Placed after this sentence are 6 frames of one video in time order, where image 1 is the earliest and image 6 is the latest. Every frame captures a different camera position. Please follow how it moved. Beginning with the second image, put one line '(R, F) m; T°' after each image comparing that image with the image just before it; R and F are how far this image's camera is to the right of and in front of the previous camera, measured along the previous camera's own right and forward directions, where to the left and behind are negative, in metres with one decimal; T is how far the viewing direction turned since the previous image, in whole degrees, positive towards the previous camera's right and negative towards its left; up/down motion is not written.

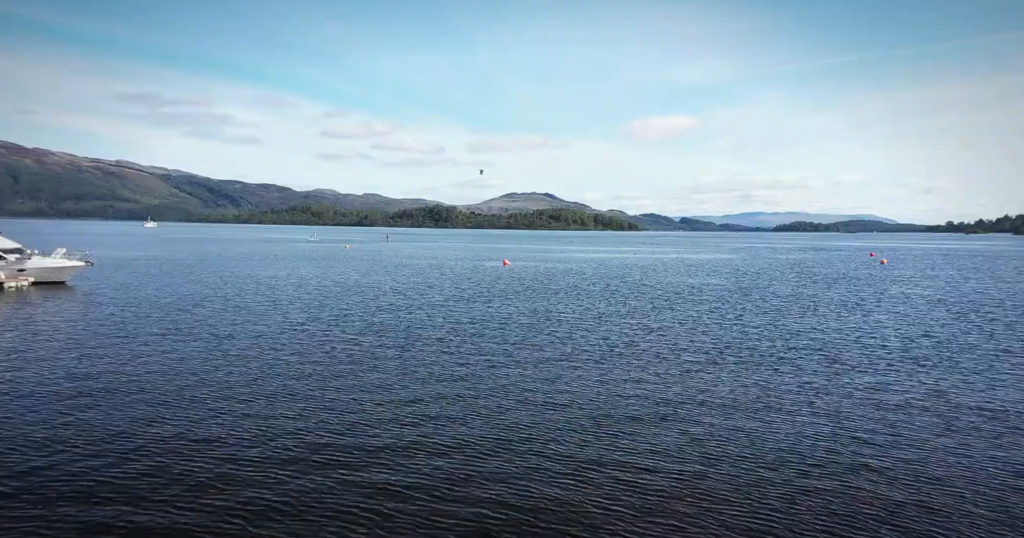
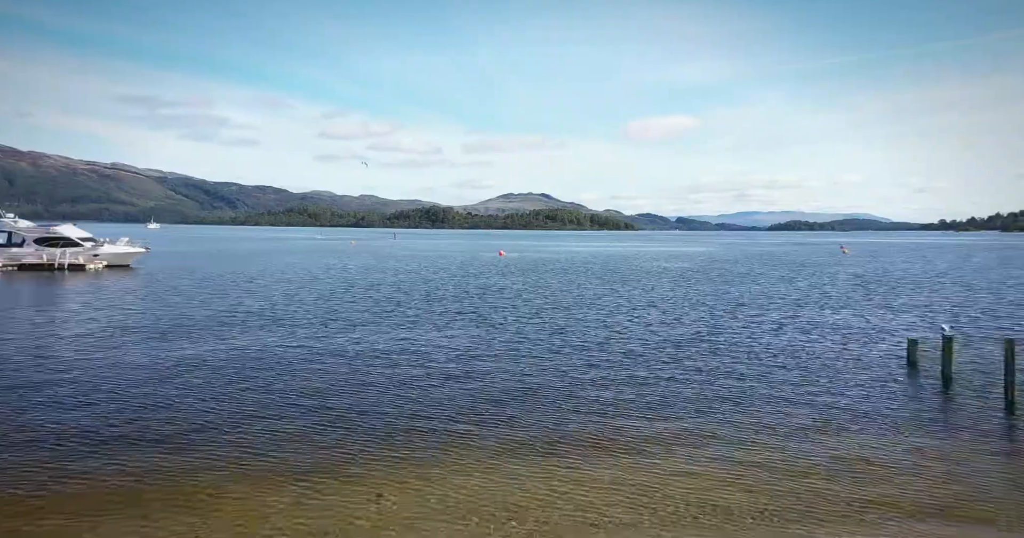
(+0.3, -9.0) m; 0°
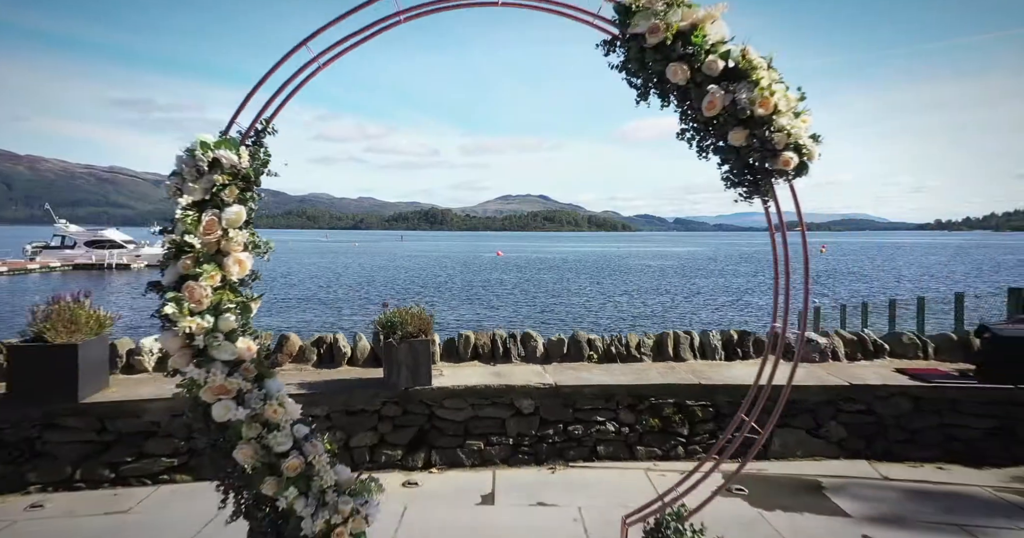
(+0.2, -6.6) m; 0°
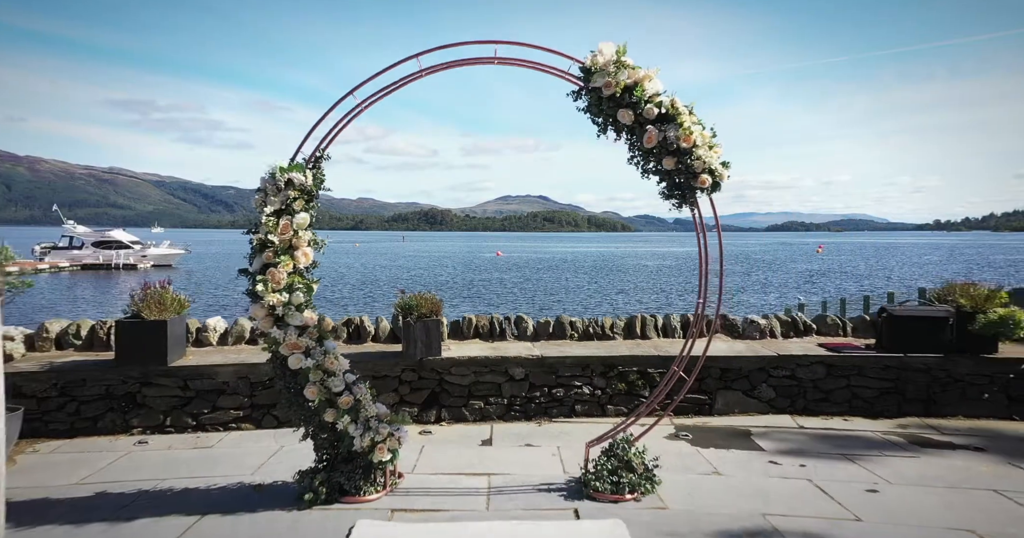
(0.0, -1.1) m; 0°
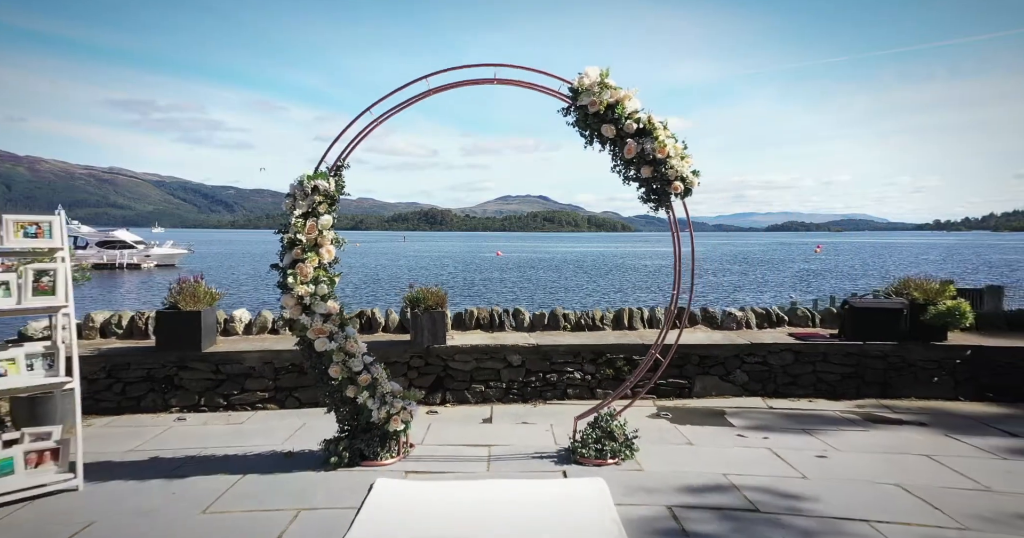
(0.0, -0.6) m; 0°
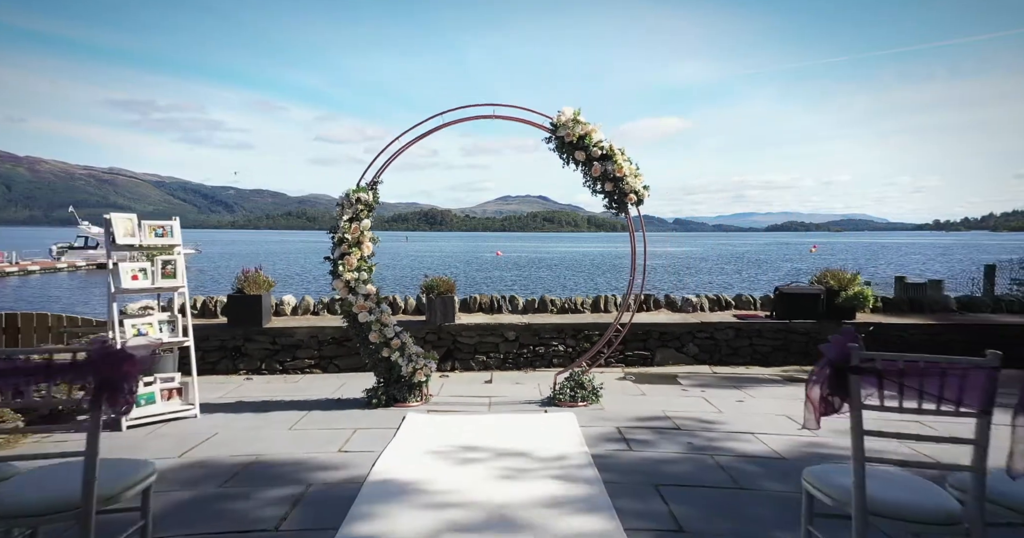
(0.0, -1.5) m; 0°
